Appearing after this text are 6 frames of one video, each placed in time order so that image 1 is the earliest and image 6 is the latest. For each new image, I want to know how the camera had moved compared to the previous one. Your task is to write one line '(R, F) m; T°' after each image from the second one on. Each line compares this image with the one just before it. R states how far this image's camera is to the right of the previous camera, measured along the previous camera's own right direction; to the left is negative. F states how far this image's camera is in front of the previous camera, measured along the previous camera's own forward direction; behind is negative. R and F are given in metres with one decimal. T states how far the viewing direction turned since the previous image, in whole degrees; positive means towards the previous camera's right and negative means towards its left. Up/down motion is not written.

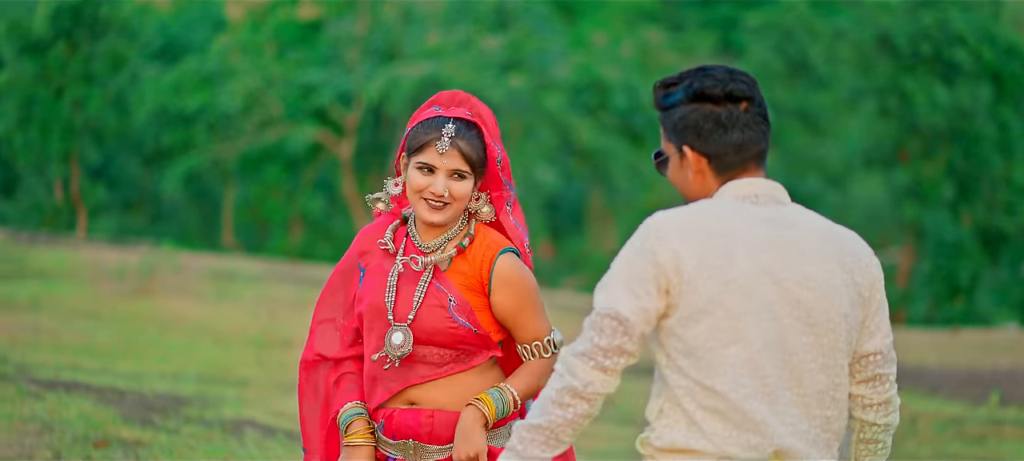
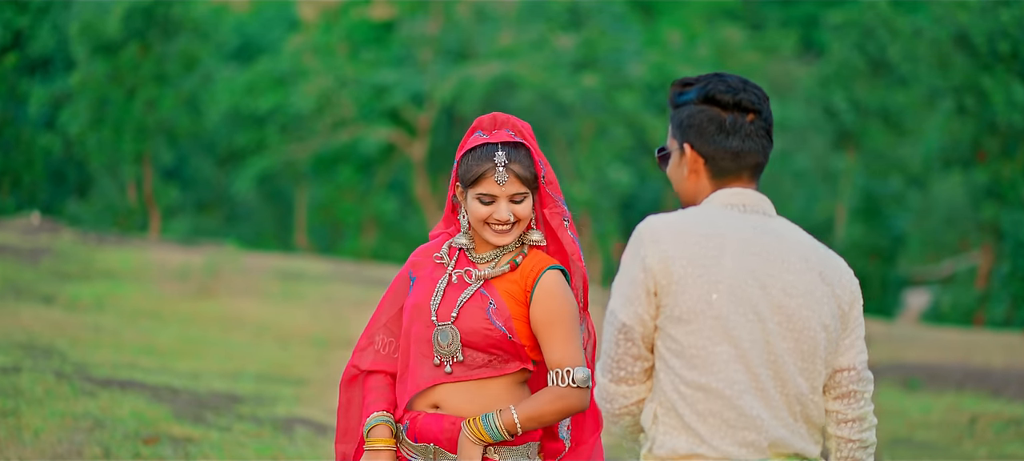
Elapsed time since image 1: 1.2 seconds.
(+0.3, +0.1) m; -4°
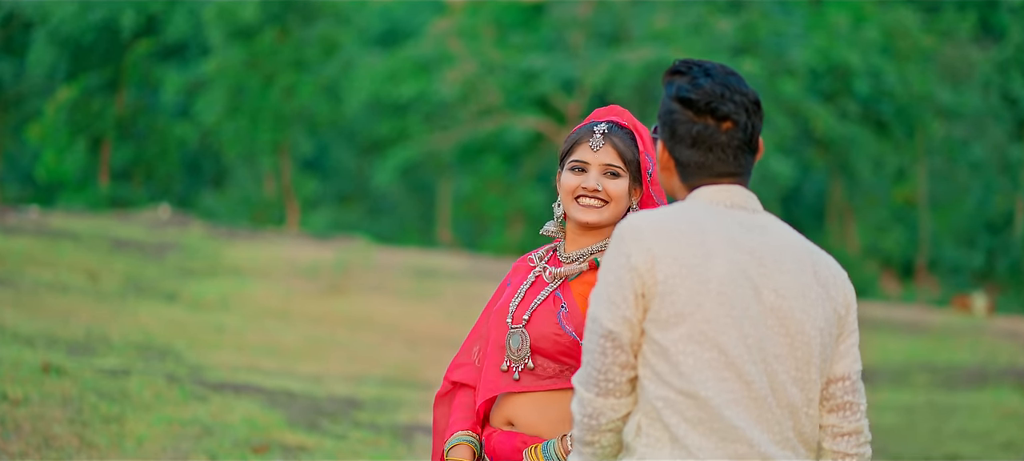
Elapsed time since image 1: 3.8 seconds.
(+0.1, +0.8) m; -8°
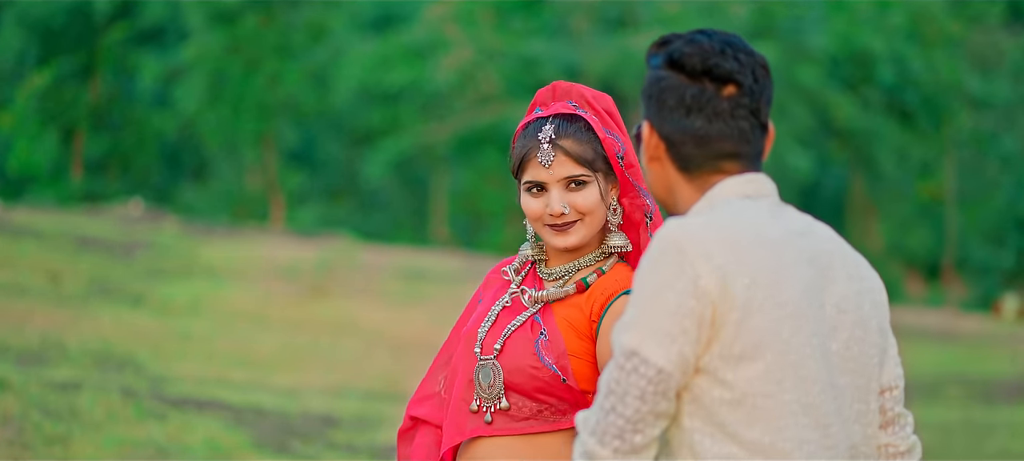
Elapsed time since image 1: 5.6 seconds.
(+0.1, +0.7) m; -1°
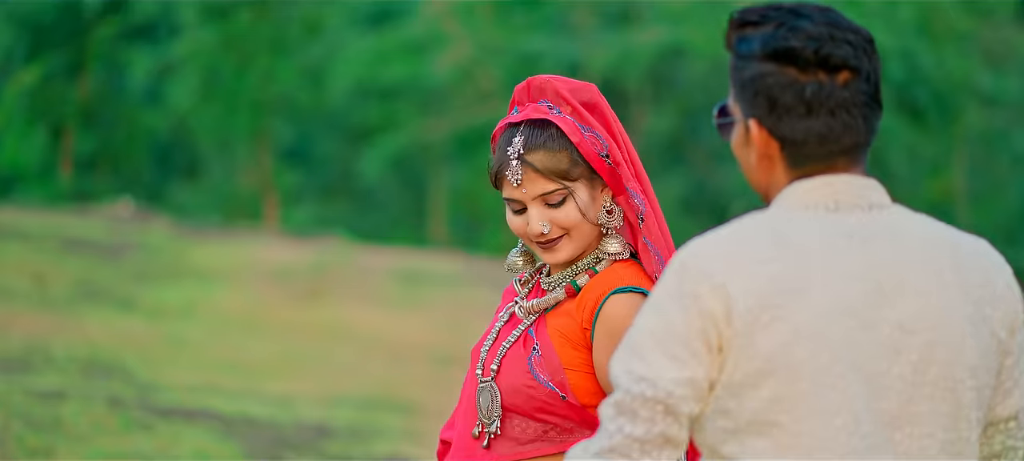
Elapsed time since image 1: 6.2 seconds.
(0.0, +0.3) m; 0°
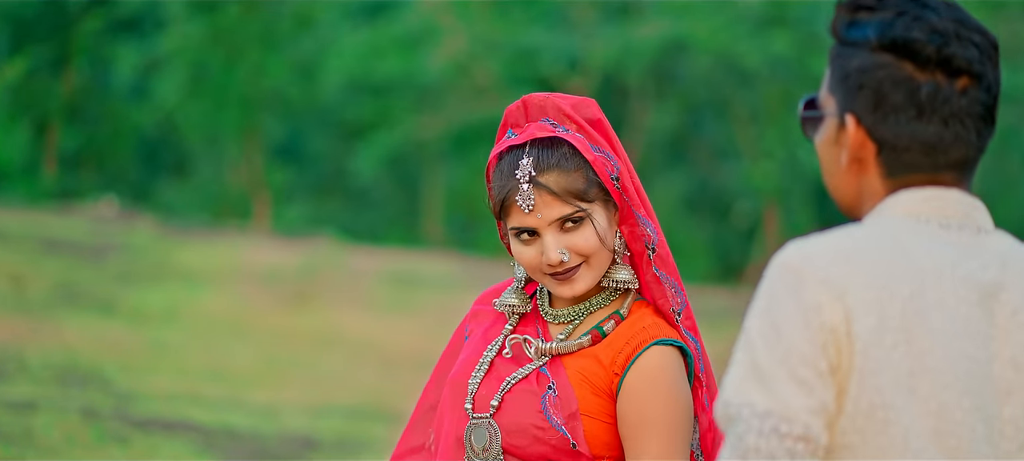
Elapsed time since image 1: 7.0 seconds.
(0.0, +0.3) m; 0°
